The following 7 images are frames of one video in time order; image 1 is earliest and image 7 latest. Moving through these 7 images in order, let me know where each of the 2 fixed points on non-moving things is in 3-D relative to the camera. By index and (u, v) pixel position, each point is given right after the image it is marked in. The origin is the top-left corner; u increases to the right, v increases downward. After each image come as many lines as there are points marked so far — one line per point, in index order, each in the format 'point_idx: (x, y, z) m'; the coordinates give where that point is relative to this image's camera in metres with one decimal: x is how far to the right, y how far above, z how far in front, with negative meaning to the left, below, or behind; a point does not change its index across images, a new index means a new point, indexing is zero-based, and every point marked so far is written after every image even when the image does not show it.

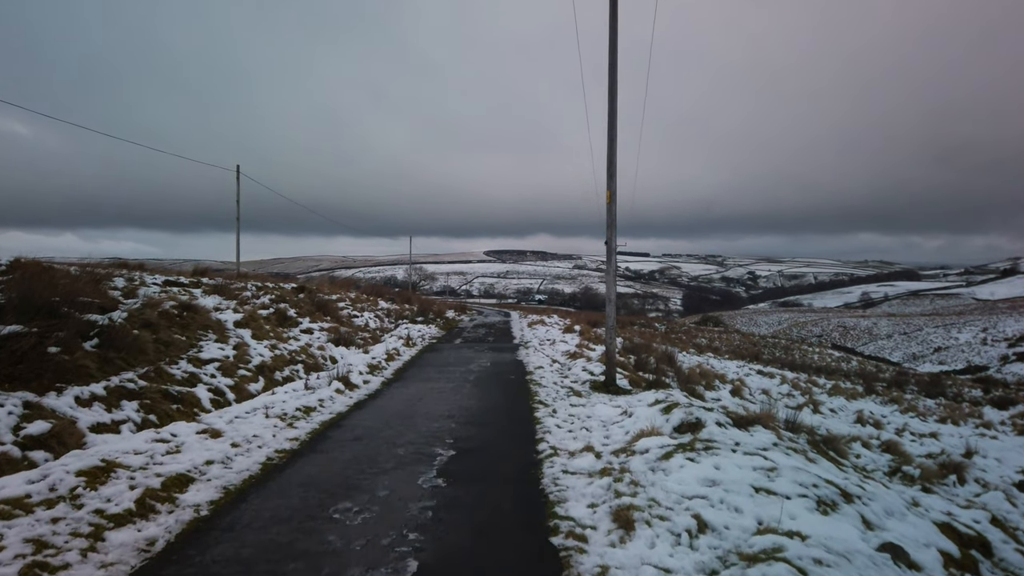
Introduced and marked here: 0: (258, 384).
0: (-4.6, -1.7, +8.9) m
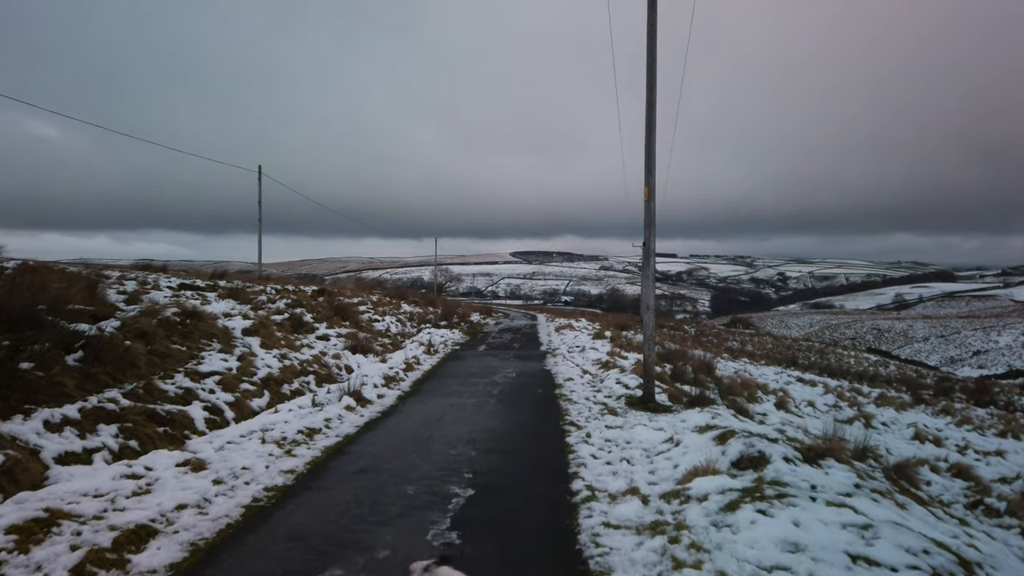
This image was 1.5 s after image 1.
0: (-4.1, -1.8, +8.2) m
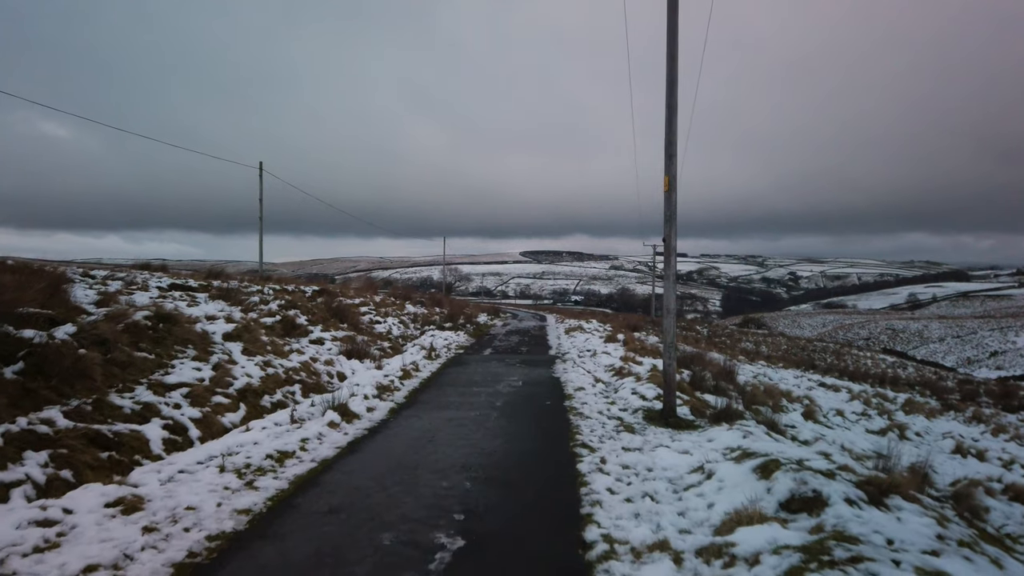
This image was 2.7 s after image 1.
0: (-4.1, -1.9, +7.3) m
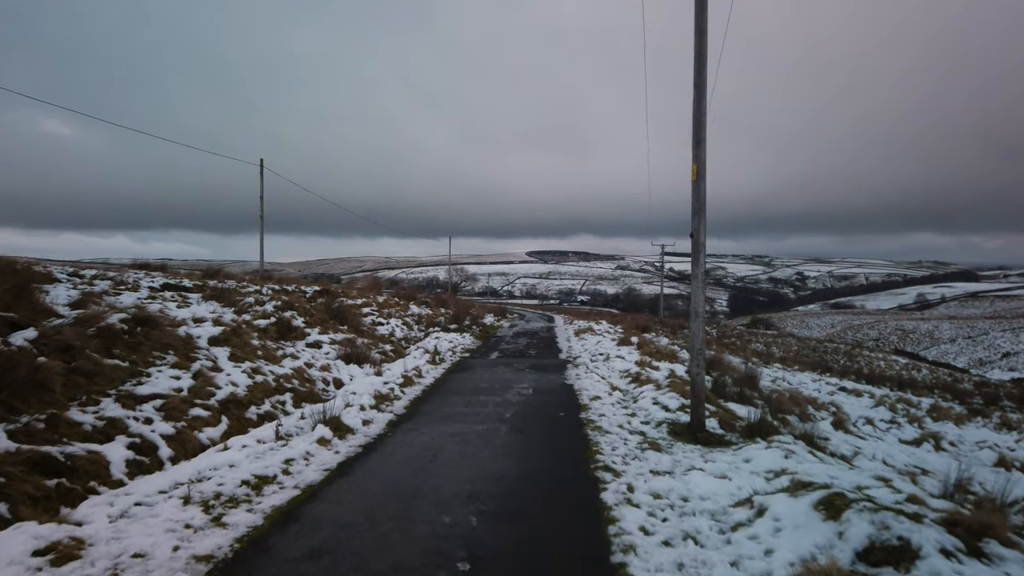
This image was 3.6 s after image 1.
0: (-3.9, -1.9, +6.6) m
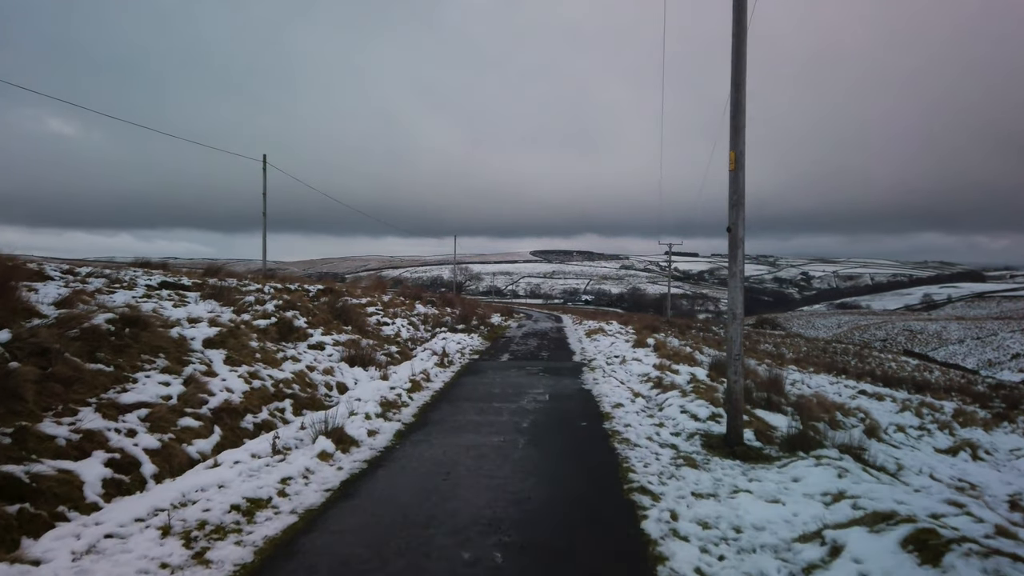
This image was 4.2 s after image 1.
0: (-3.7, -1.8, +6.0) m
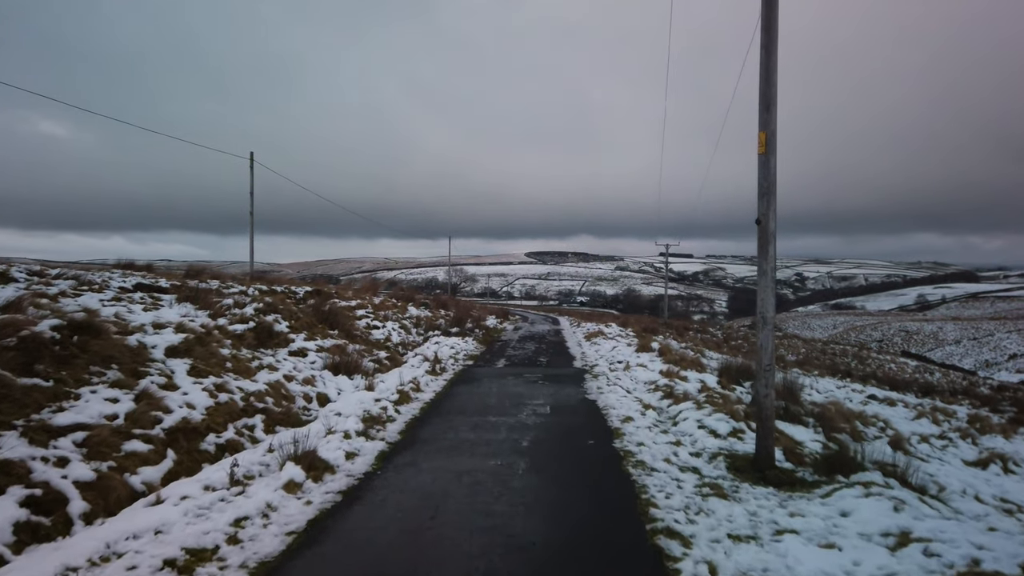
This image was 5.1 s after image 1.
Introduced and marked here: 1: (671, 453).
0: (-3.7, -1.9, +5.1) m
1: (+2.1, -2.1, +6.4) m
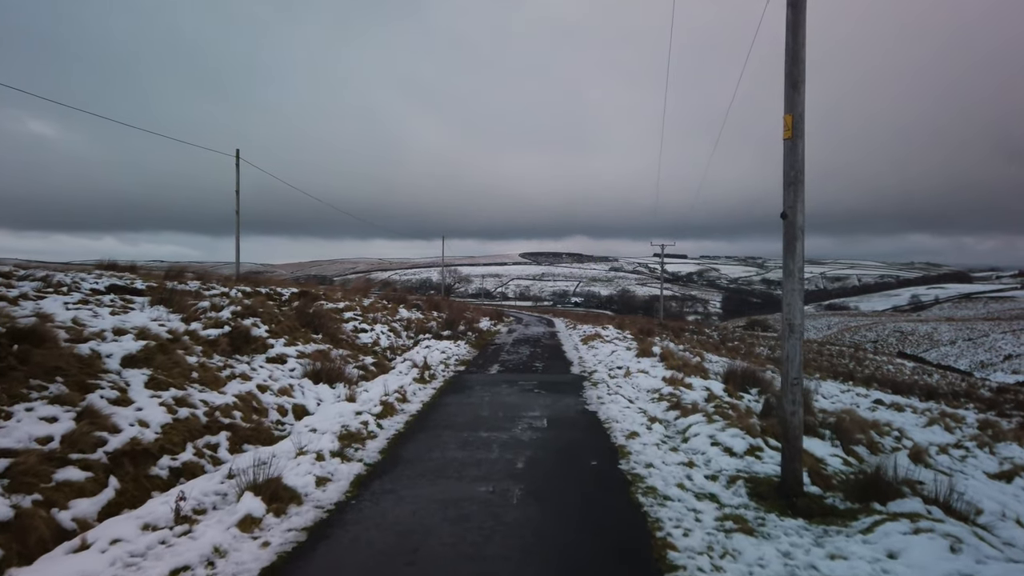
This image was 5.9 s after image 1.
0: (-3.7, -1.9, +4.4) m
1: (+2.0, -2.2, +5.7) m
